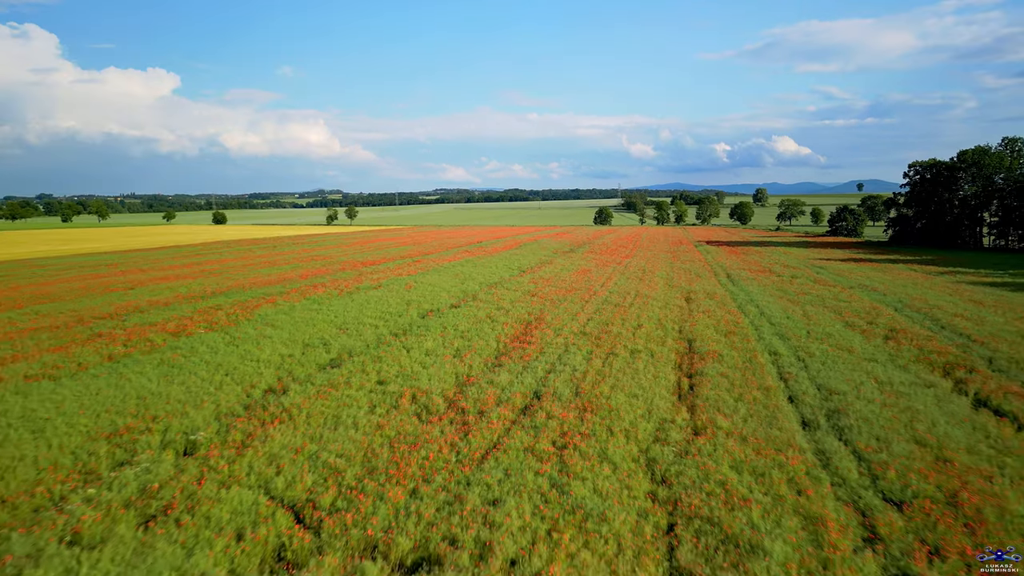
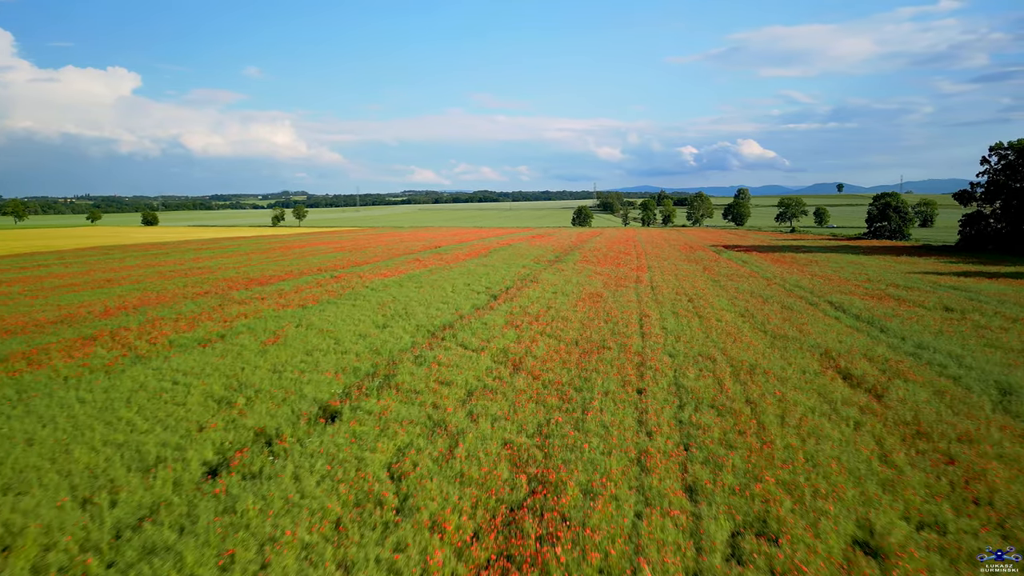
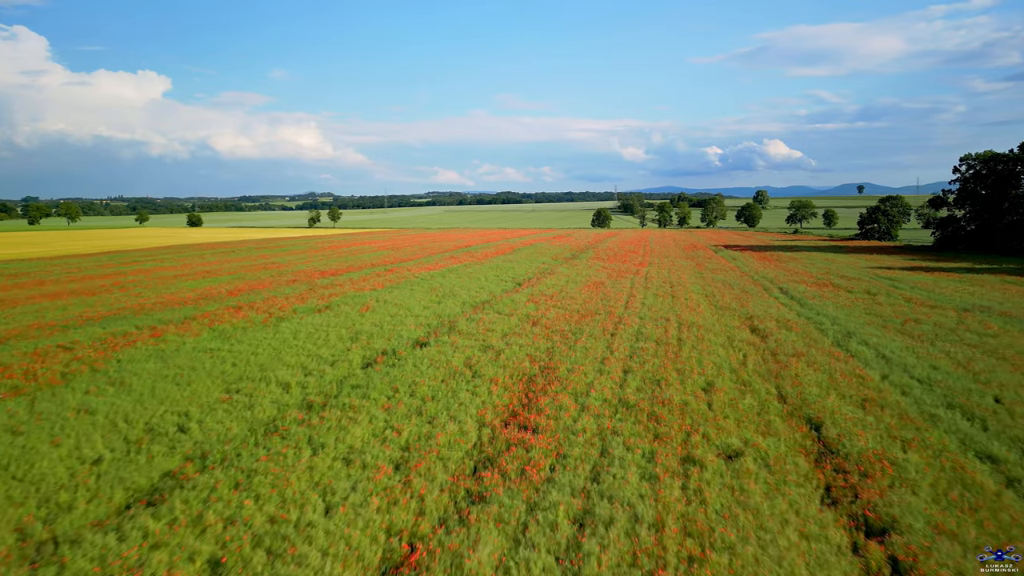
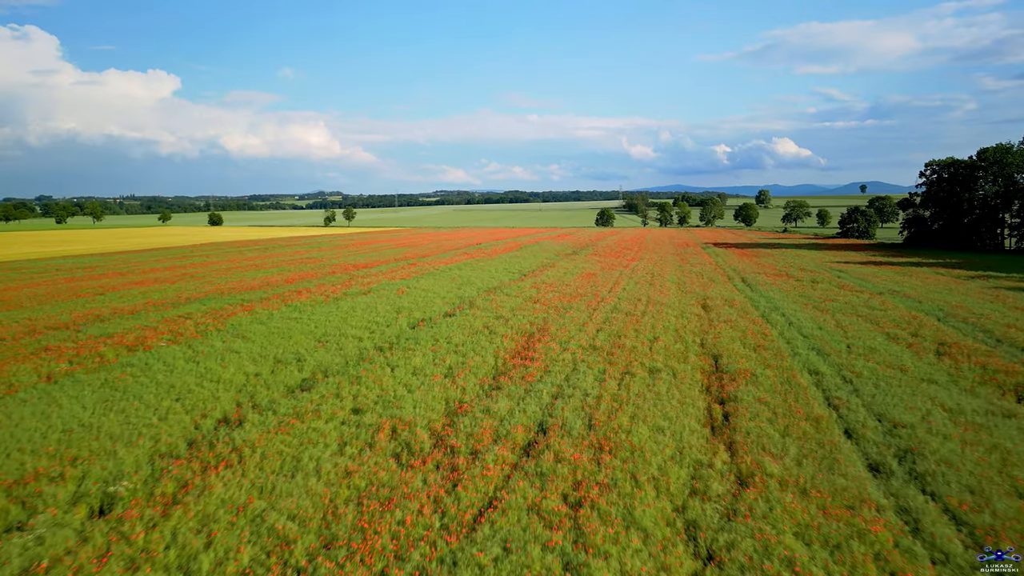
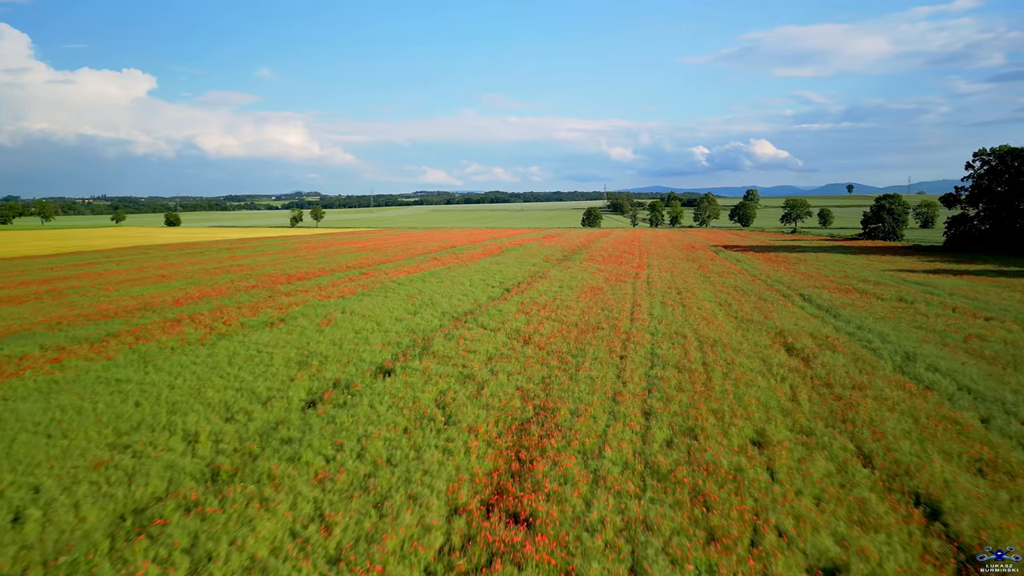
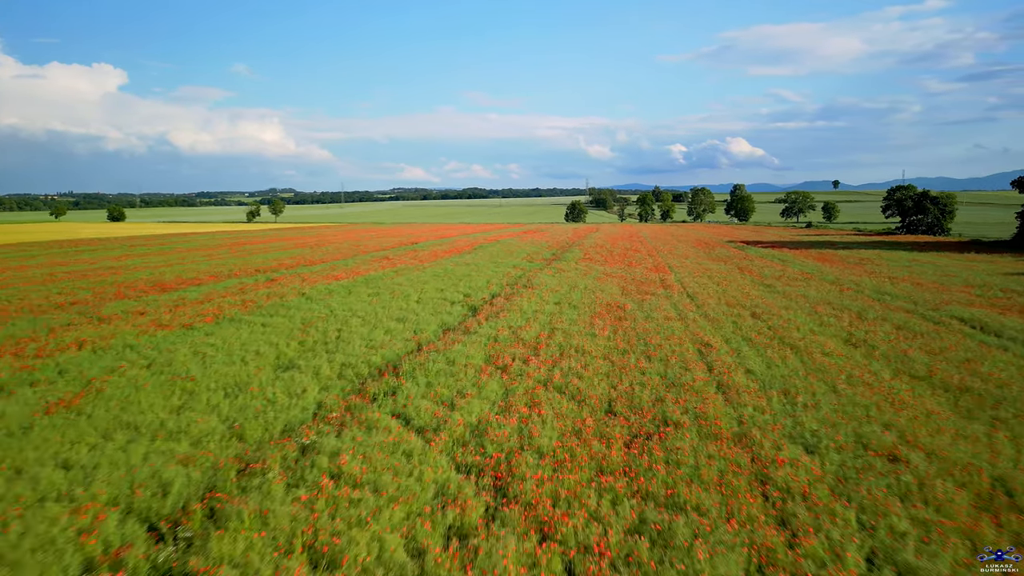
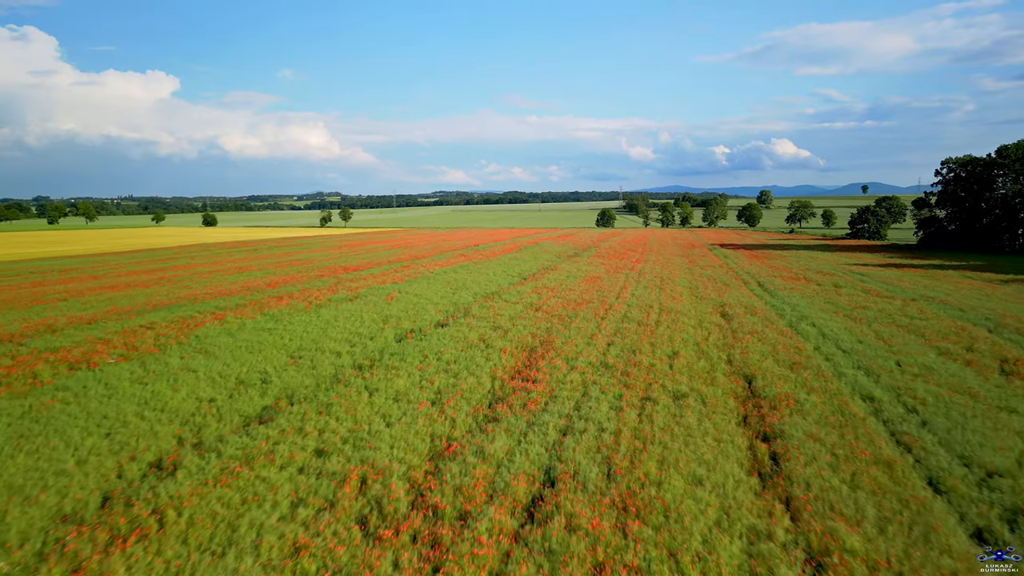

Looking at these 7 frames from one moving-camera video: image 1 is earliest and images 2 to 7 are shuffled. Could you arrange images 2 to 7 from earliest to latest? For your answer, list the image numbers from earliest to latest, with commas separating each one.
4, 7, 3, 5, 2, 6
